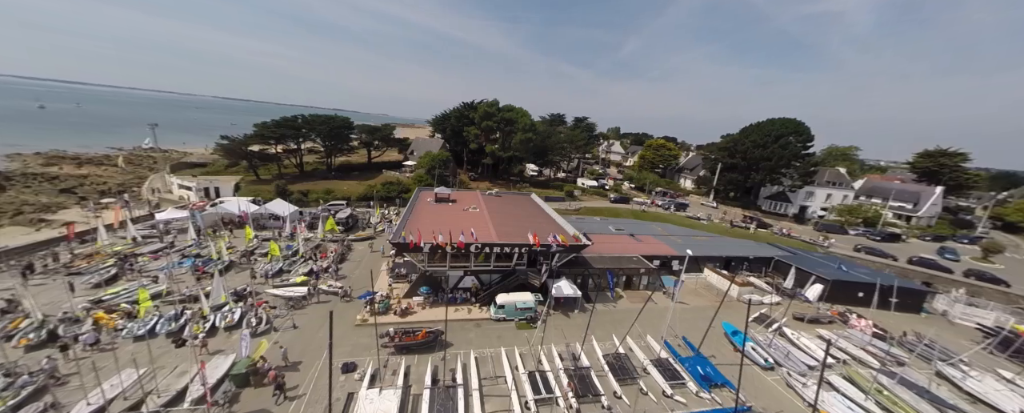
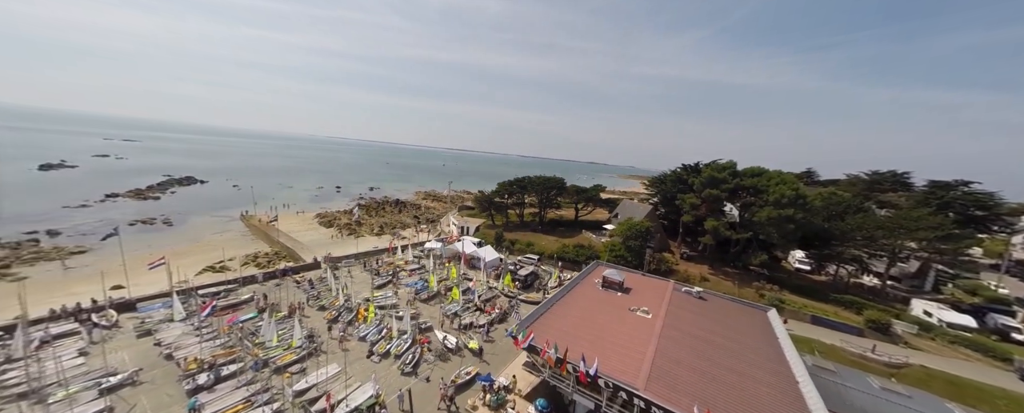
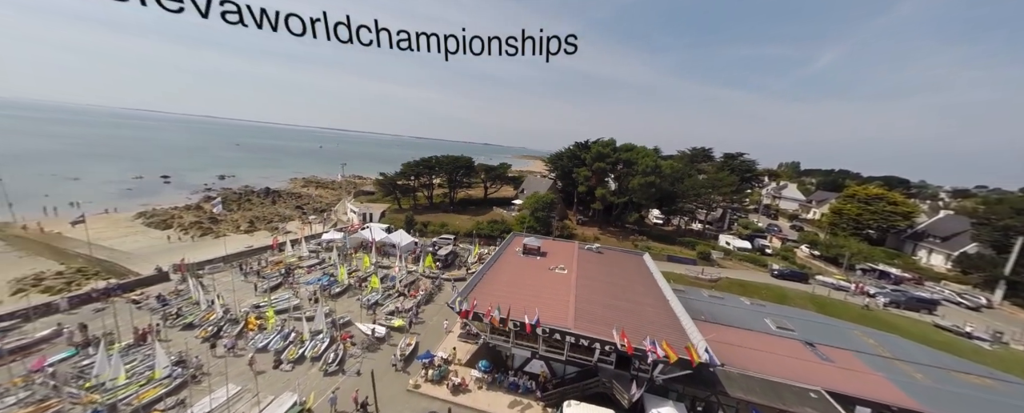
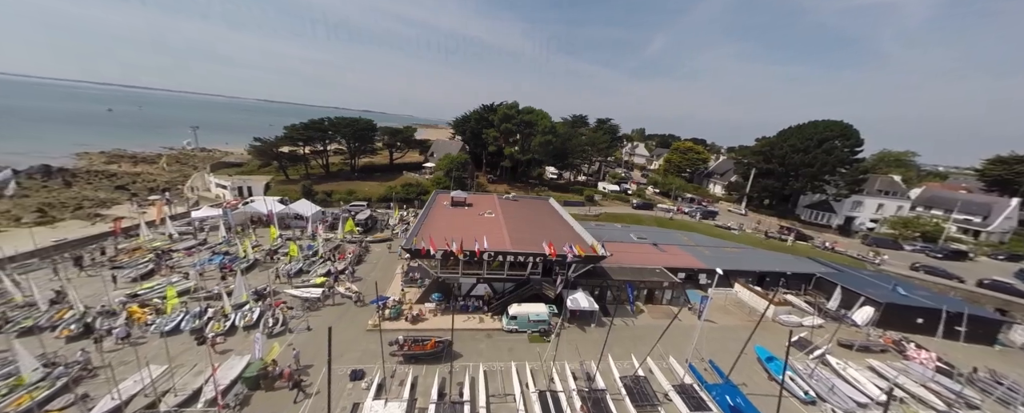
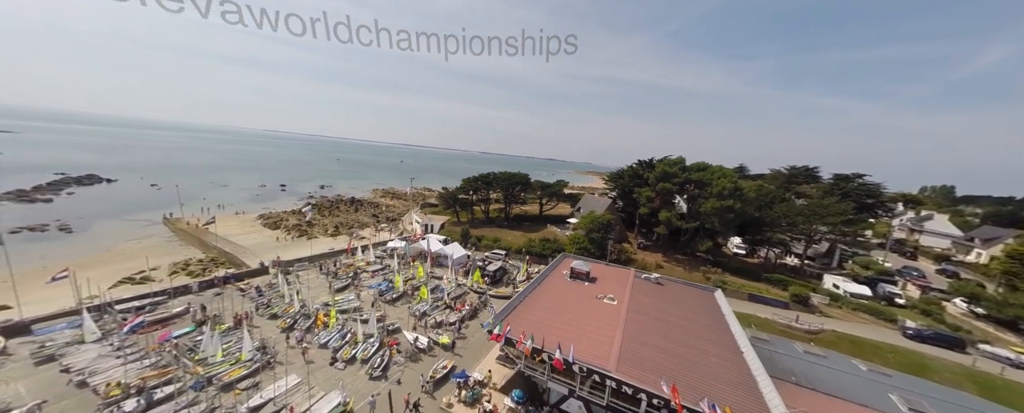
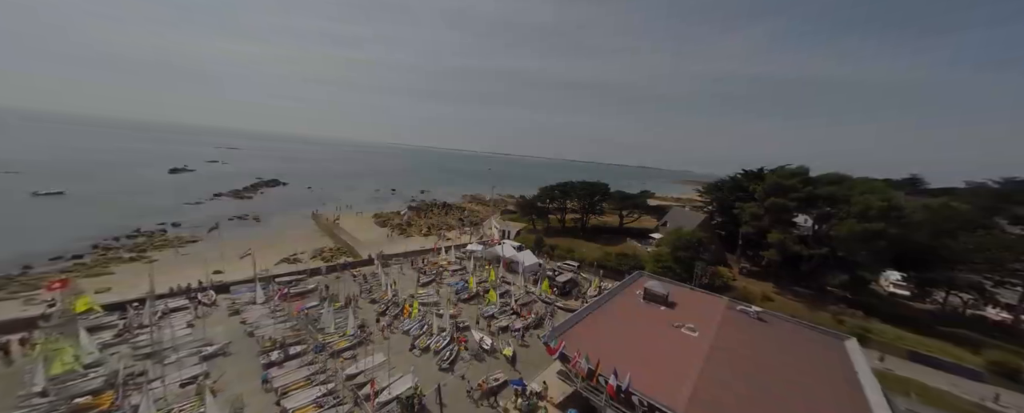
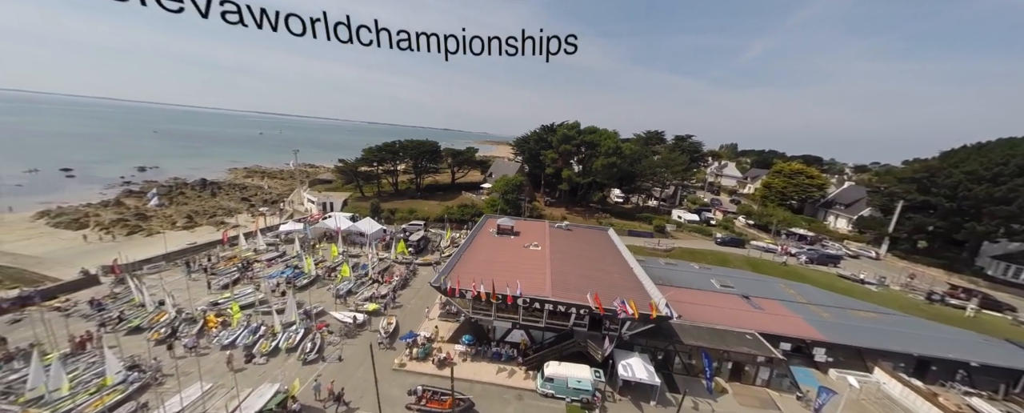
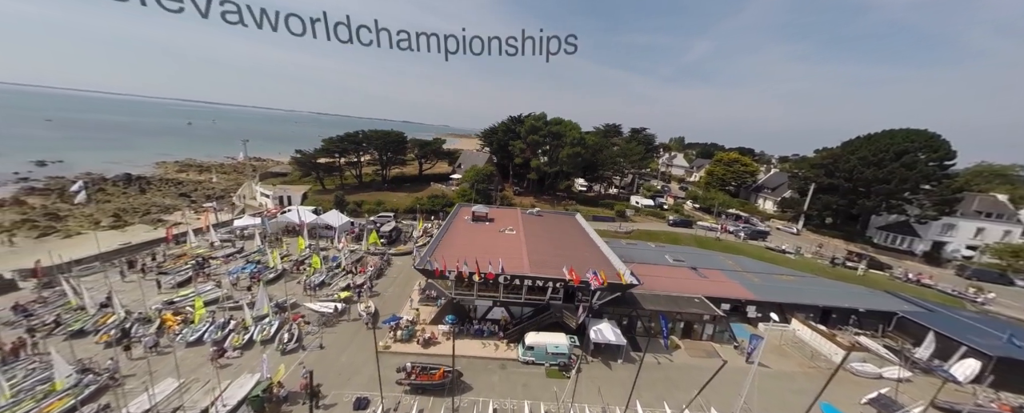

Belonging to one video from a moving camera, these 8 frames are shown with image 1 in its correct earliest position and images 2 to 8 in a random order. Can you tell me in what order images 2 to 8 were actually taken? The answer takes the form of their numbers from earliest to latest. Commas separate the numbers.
4, 8, 7, 3, 5, 2, 6
